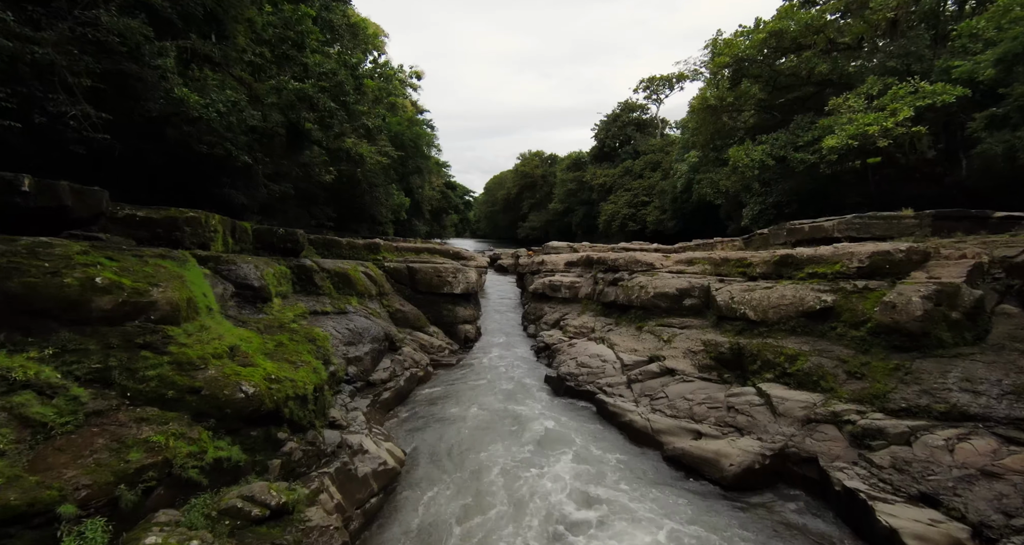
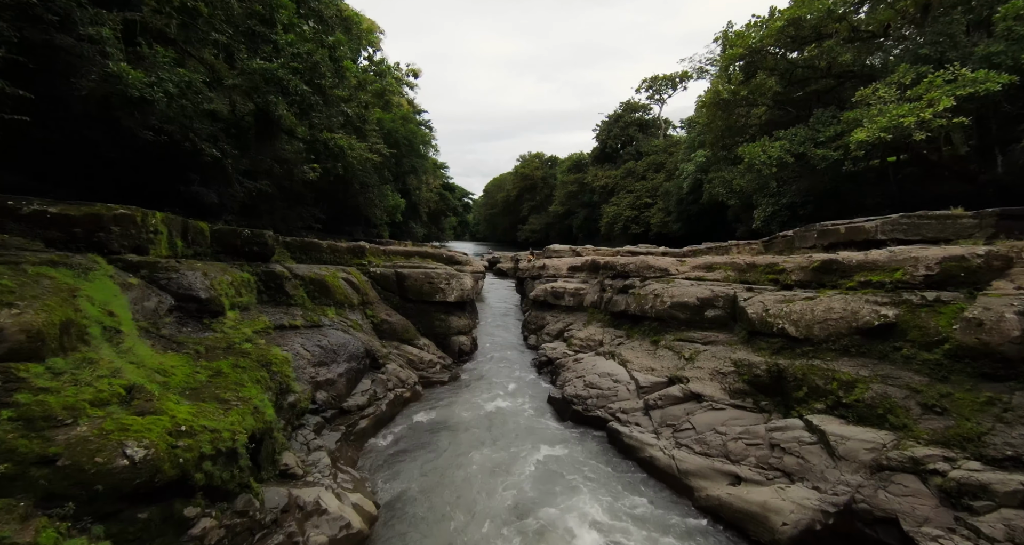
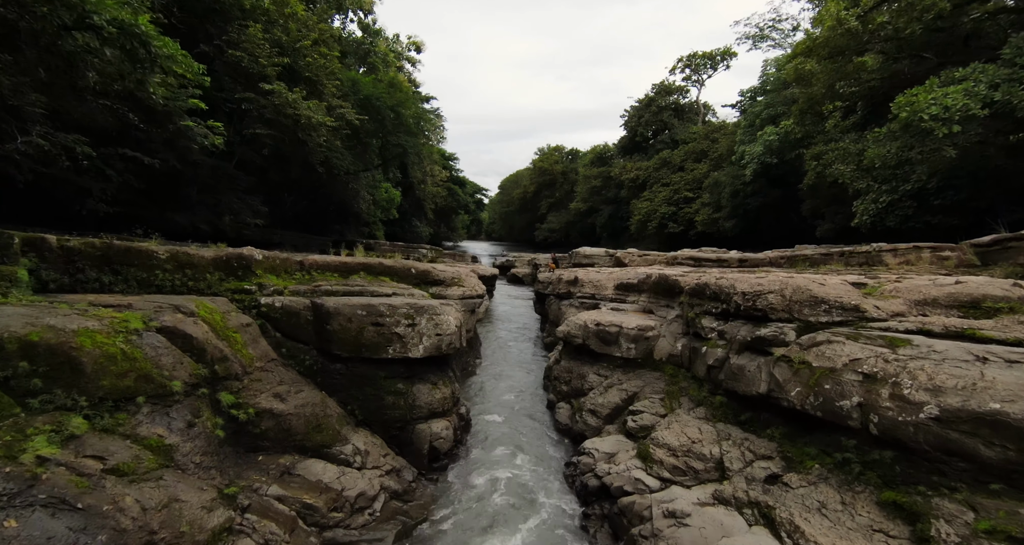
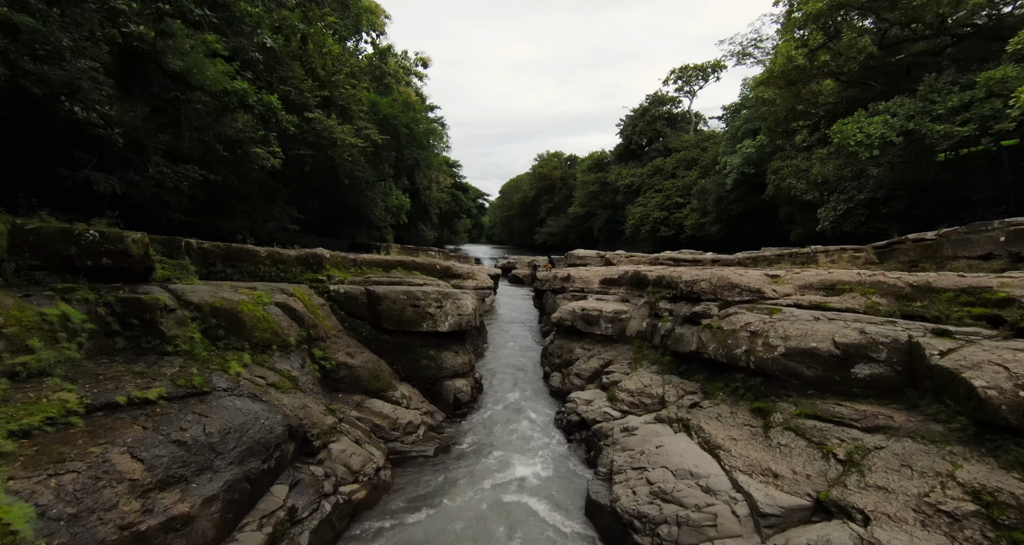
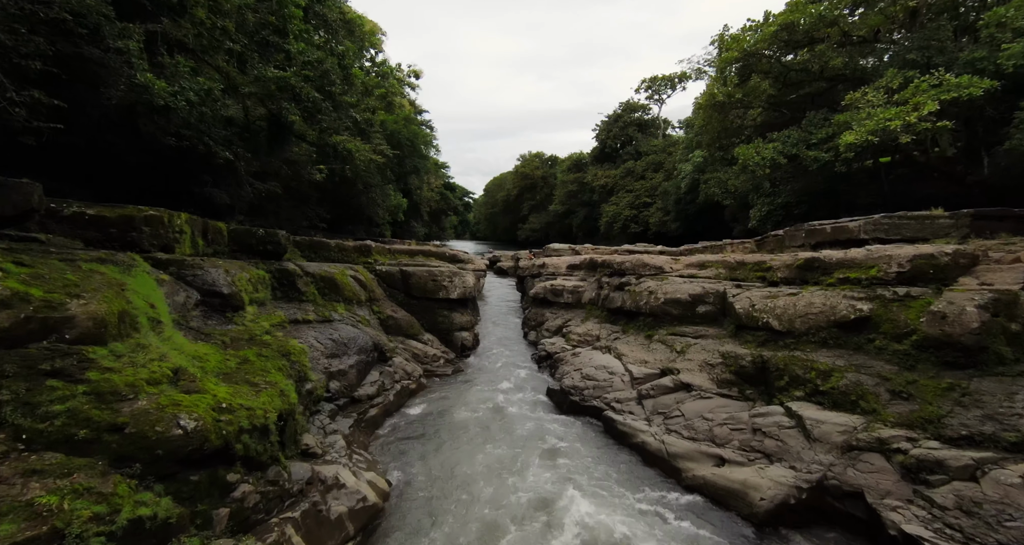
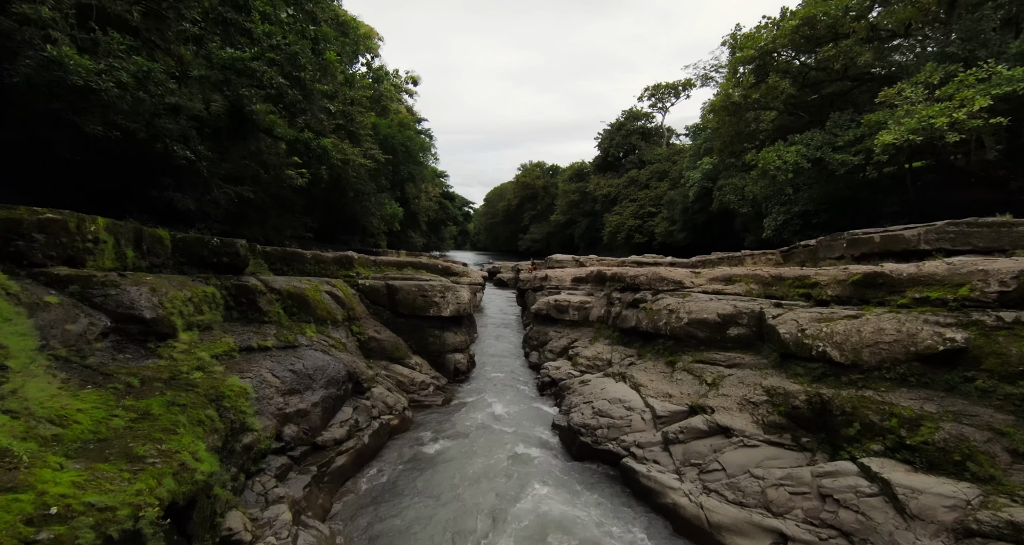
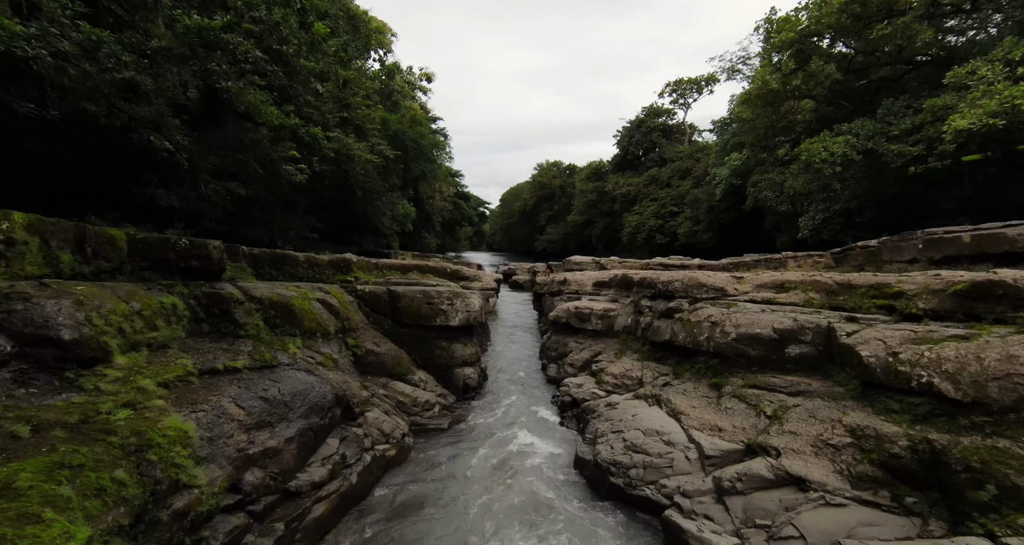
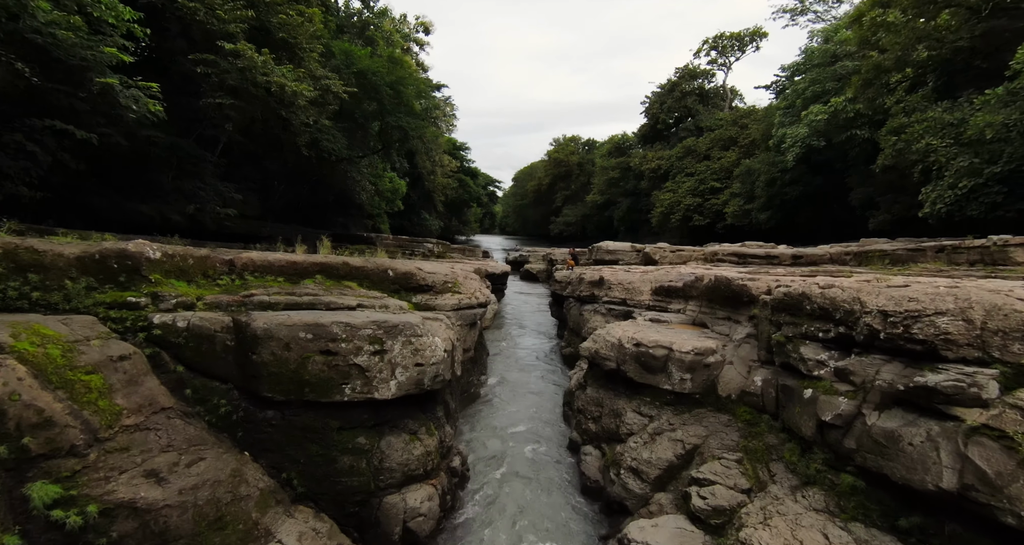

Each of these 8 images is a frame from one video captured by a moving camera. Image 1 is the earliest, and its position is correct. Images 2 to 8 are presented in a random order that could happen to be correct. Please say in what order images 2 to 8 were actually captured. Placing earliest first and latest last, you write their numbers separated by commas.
5, 2, 6, 7, 4, 3, 8
